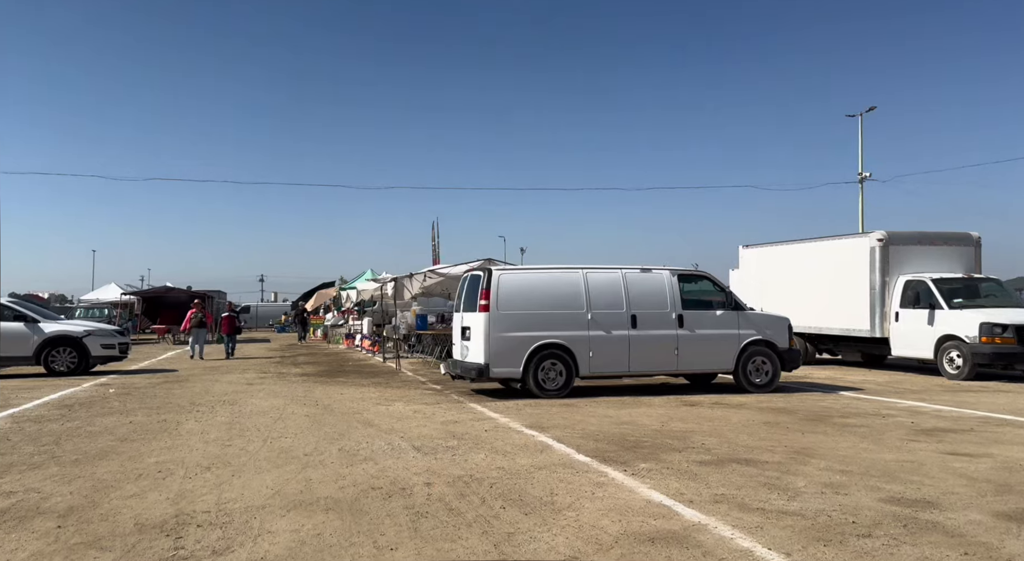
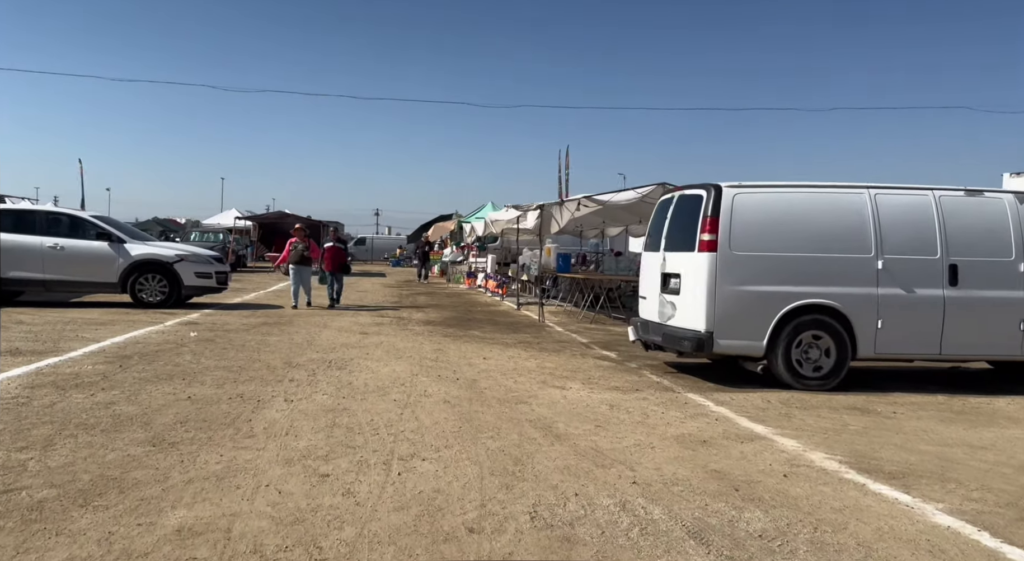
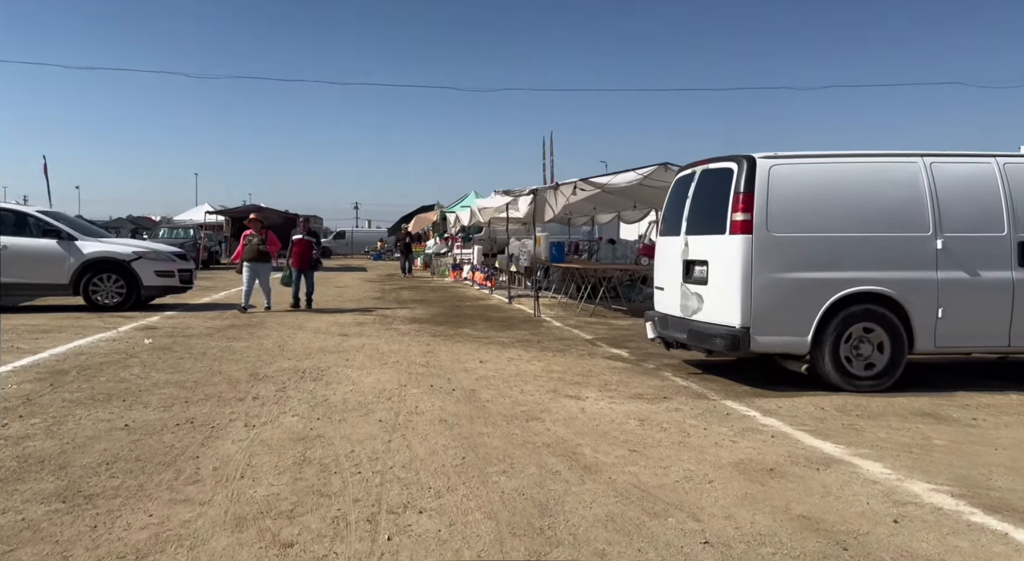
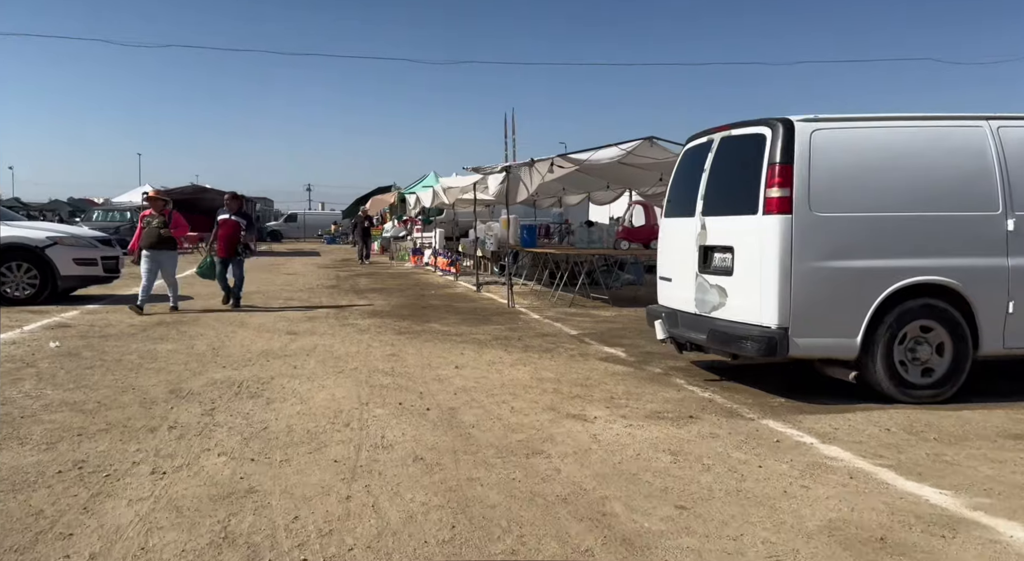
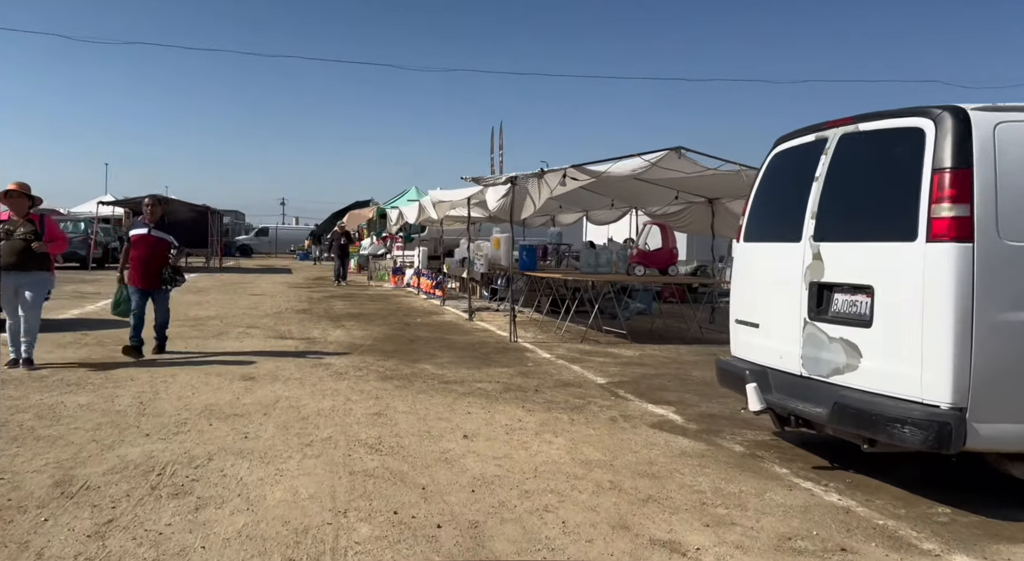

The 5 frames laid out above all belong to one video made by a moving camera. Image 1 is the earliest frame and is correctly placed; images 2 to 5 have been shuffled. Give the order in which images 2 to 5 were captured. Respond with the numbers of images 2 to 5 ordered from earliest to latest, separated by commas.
2, 3, 4, 5
